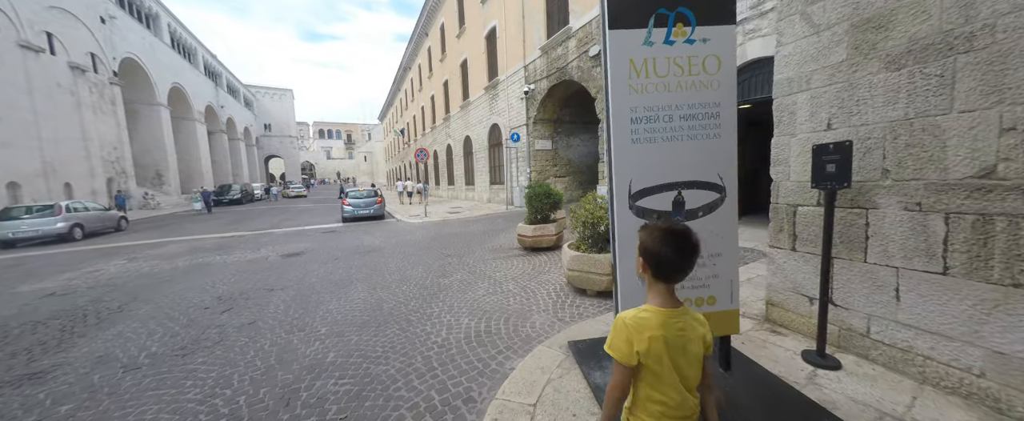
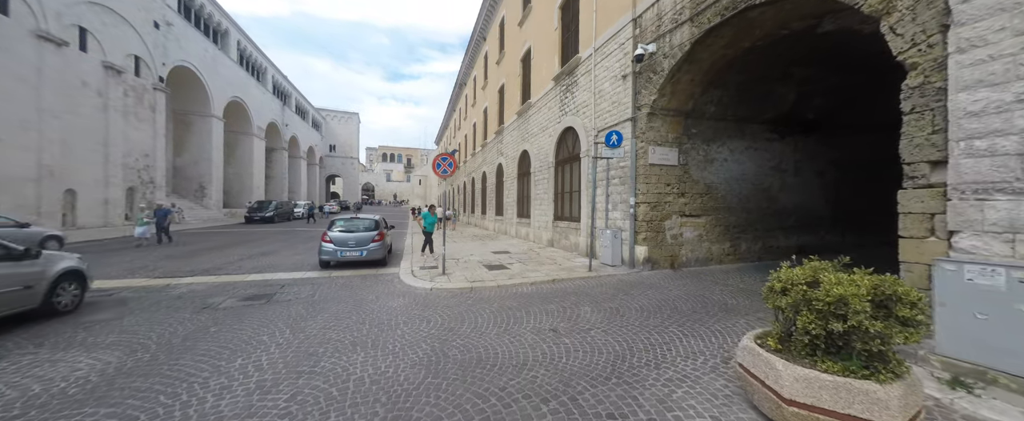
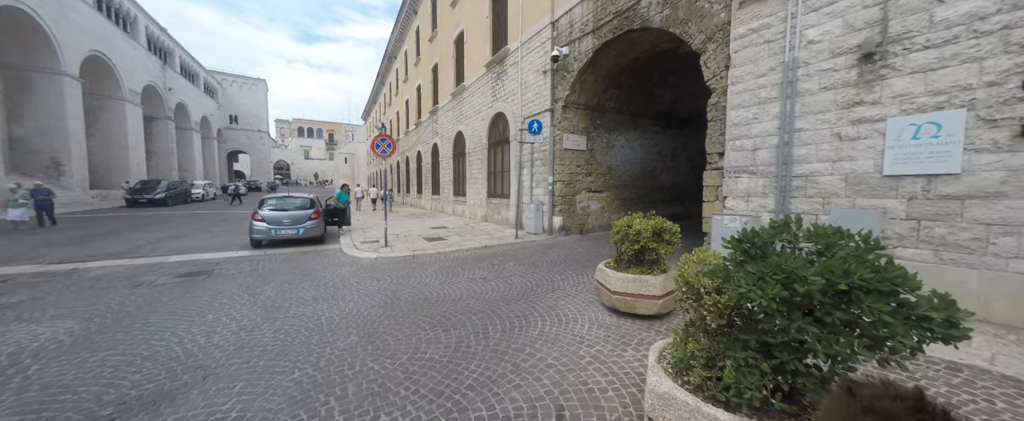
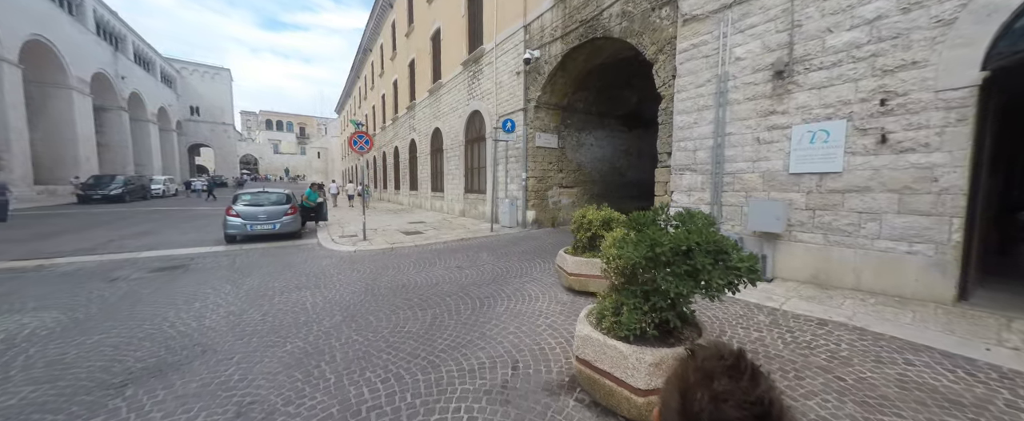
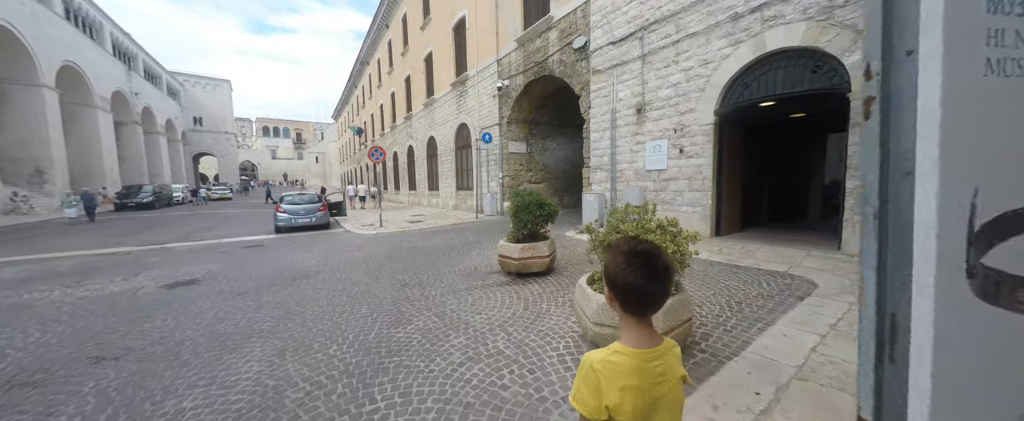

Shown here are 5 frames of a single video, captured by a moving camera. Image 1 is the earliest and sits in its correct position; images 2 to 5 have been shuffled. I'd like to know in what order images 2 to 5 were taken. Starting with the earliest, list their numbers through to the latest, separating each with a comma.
5, 4, 3, 2
